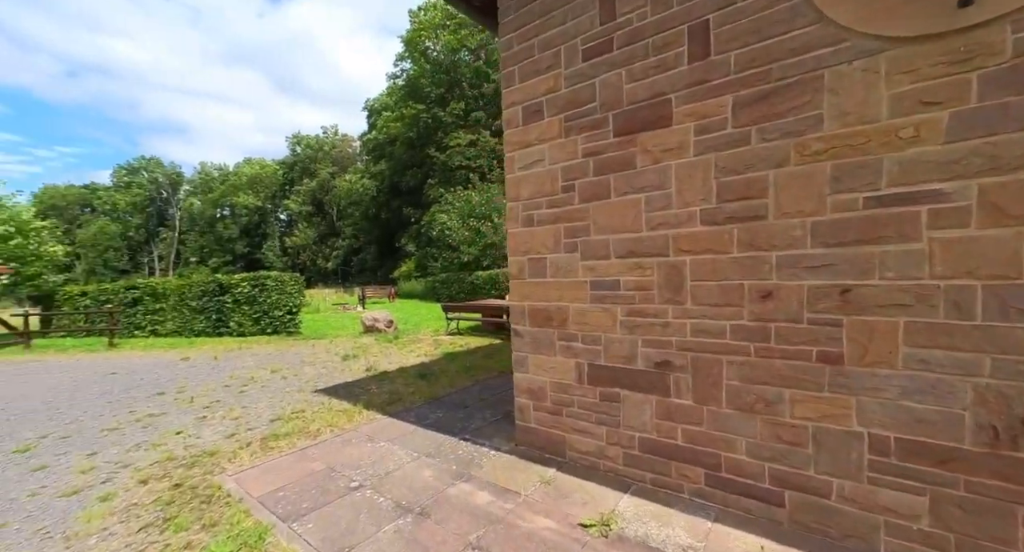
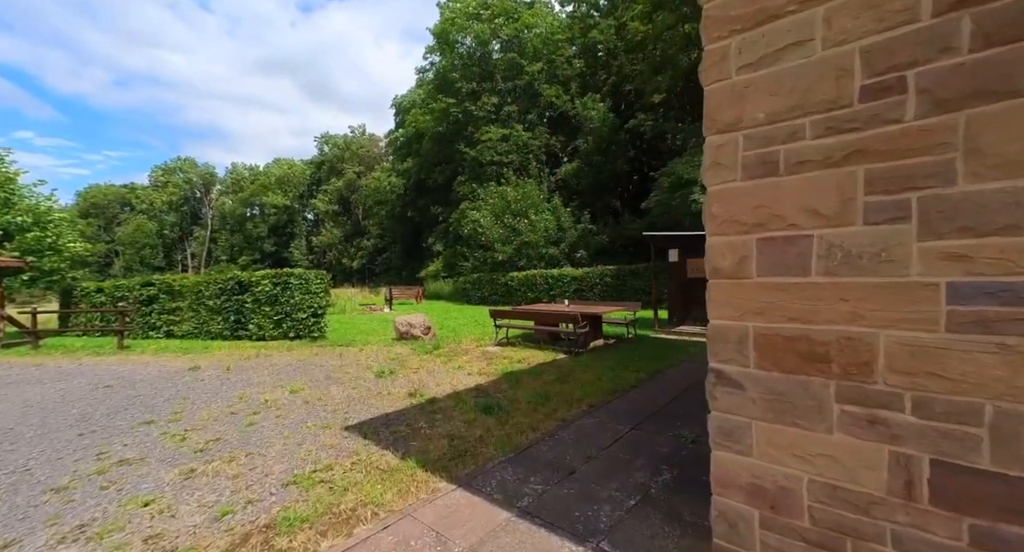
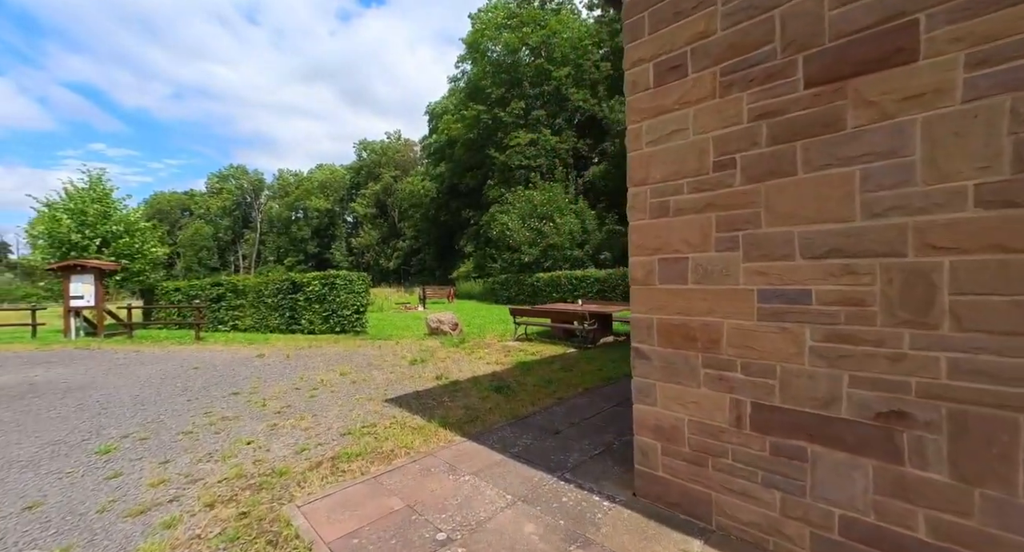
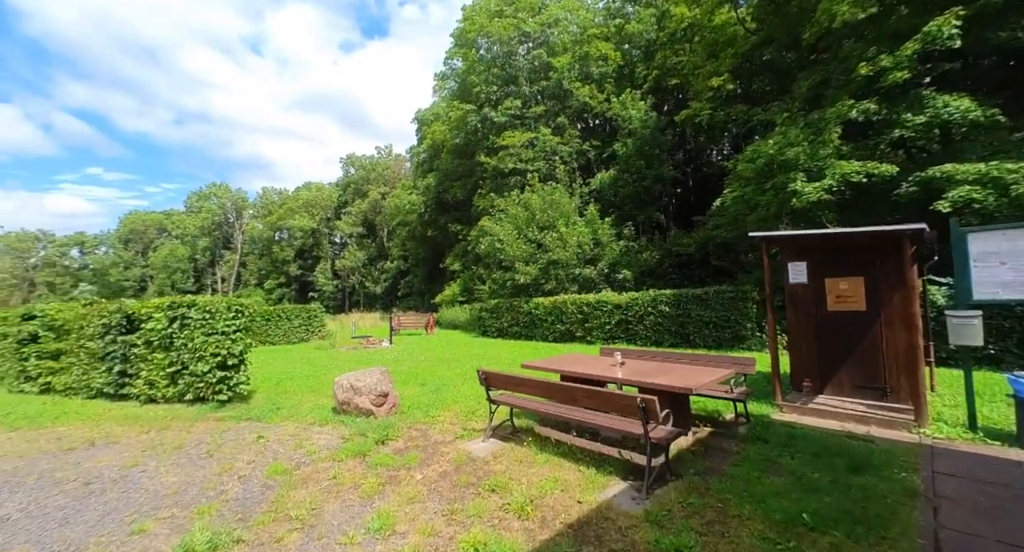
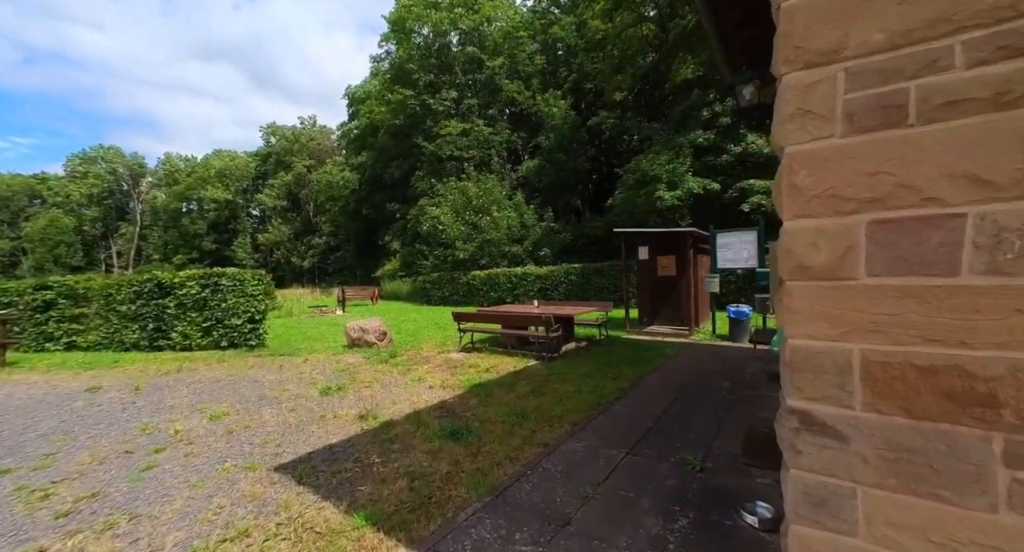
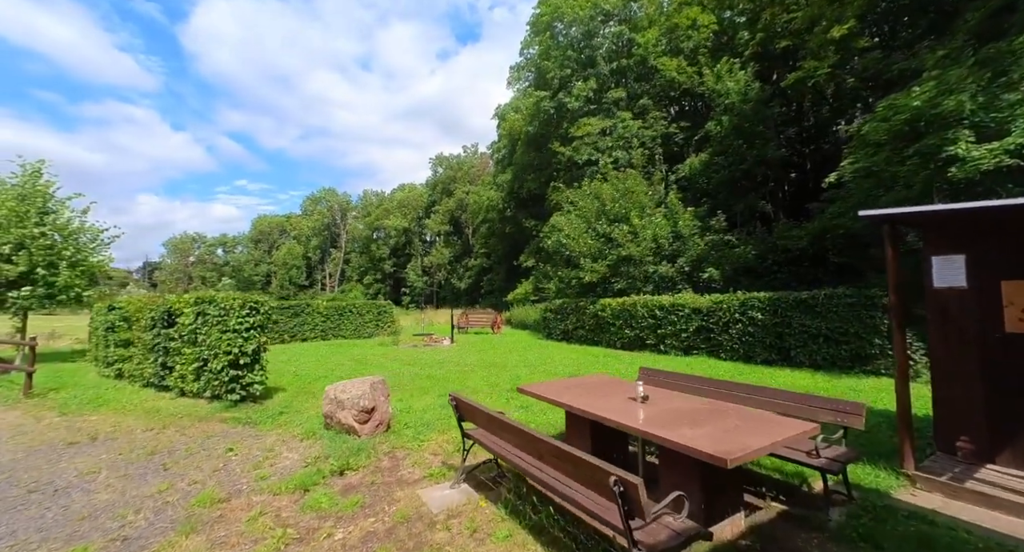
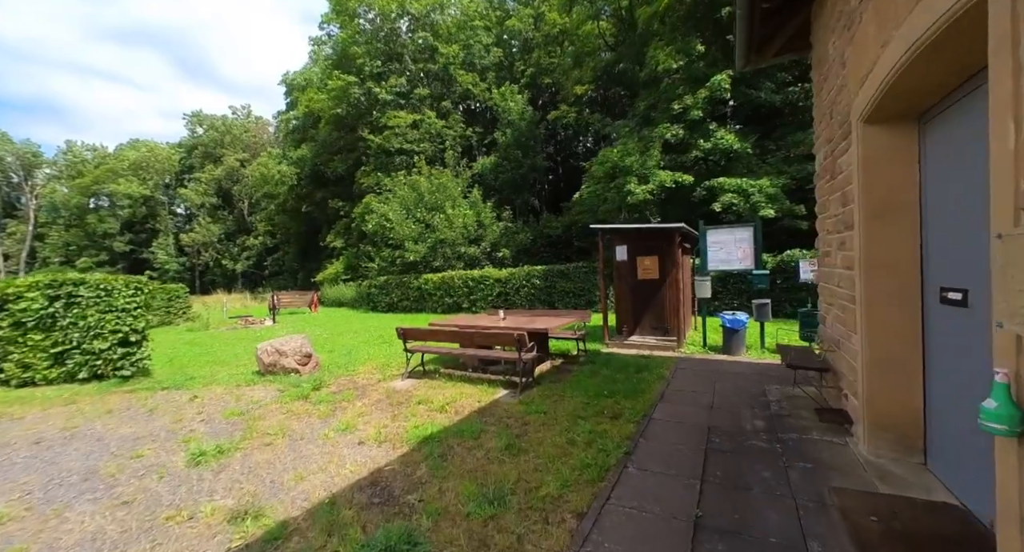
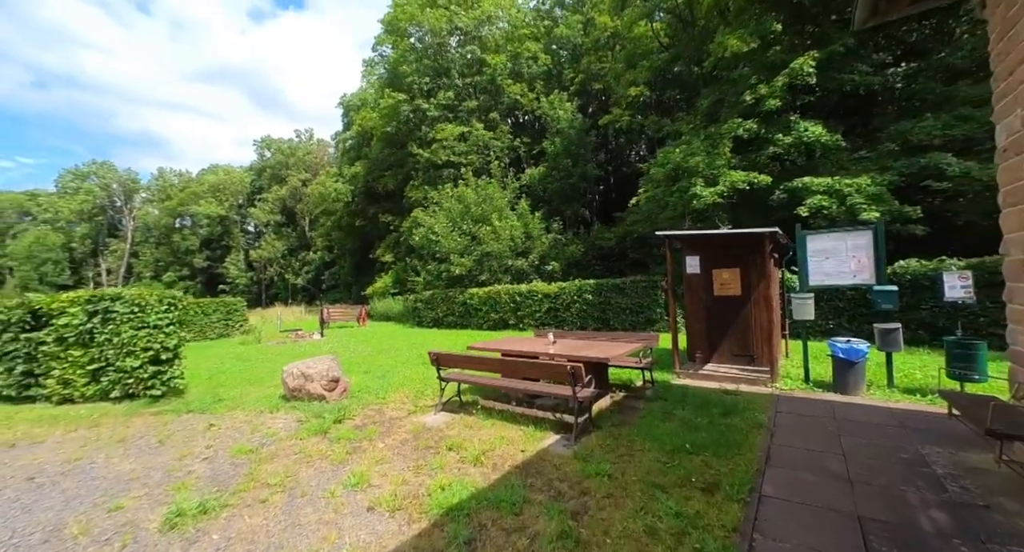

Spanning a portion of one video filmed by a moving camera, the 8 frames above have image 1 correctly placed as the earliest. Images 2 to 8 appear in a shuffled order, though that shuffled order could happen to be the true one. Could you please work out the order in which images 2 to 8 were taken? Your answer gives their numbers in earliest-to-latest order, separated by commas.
3, 2, 5, 7, 8, 4, 6
